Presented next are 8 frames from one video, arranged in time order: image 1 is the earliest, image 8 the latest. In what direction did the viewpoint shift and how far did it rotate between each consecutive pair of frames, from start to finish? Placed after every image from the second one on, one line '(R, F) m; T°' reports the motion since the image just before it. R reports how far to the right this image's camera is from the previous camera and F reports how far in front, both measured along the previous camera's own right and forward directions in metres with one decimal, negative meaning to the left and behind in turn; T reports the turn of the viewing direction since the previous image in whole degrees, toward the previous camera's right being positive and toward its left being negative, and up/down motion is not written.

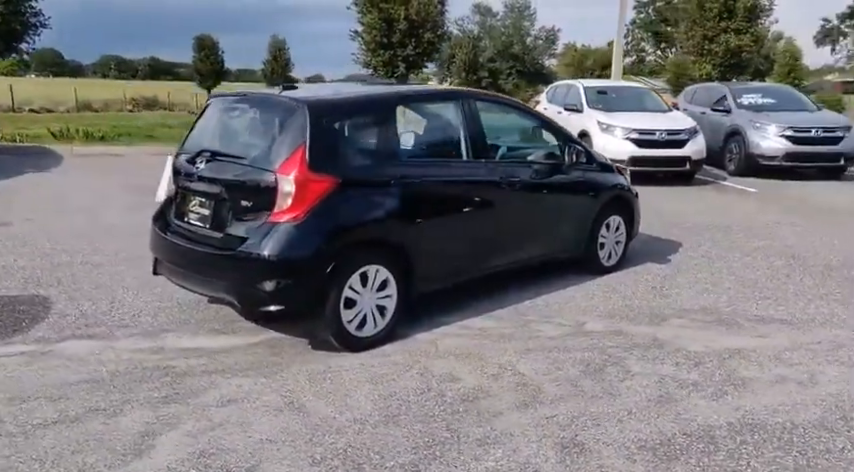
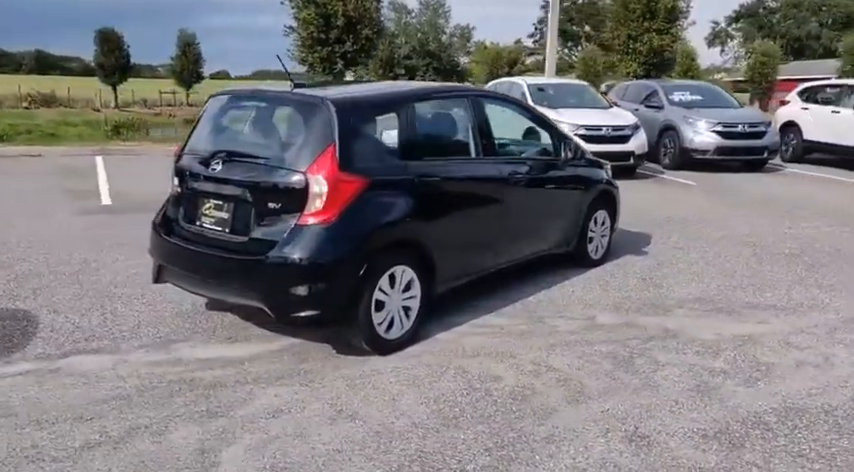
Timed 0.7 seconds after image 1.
(-0.6, +0.1) m; +6°
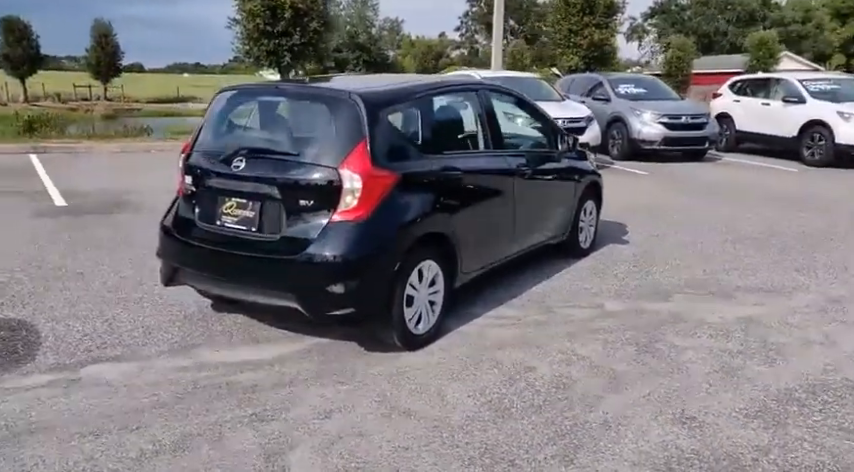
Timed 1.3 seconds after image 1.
(-0.5, 0.0) m; +5°
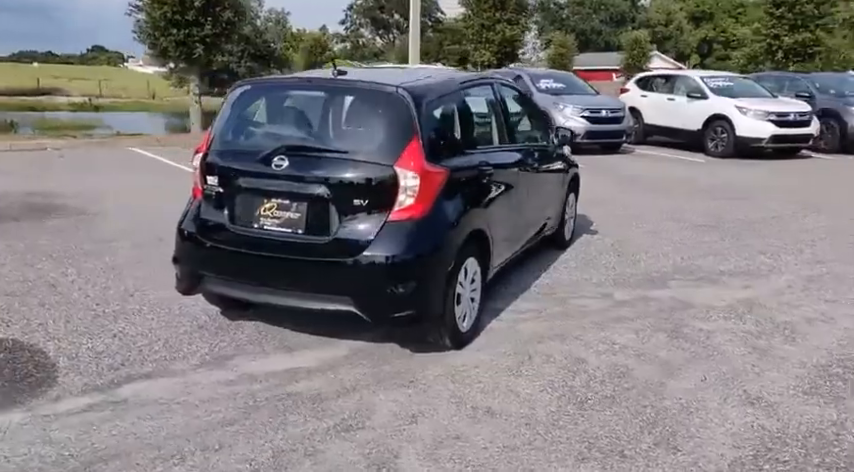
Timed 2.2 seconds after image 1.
(-0.8, +0.1) m; +9°
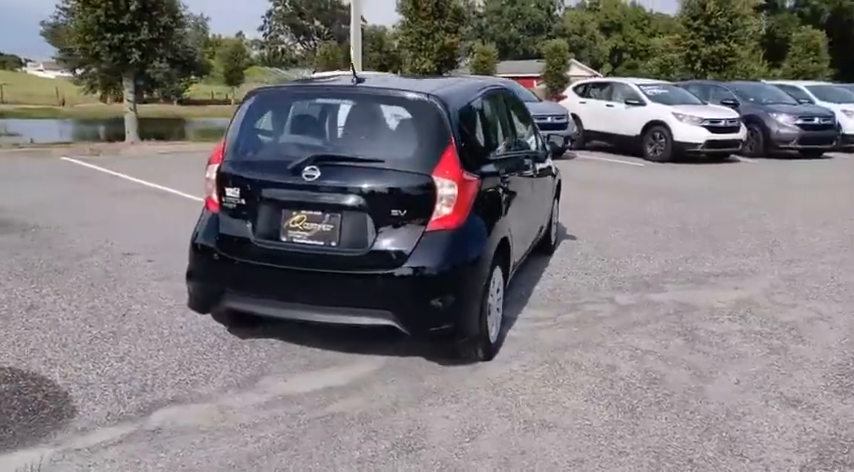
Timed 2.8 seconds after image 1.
(-0.6, +0.1) m; +6°
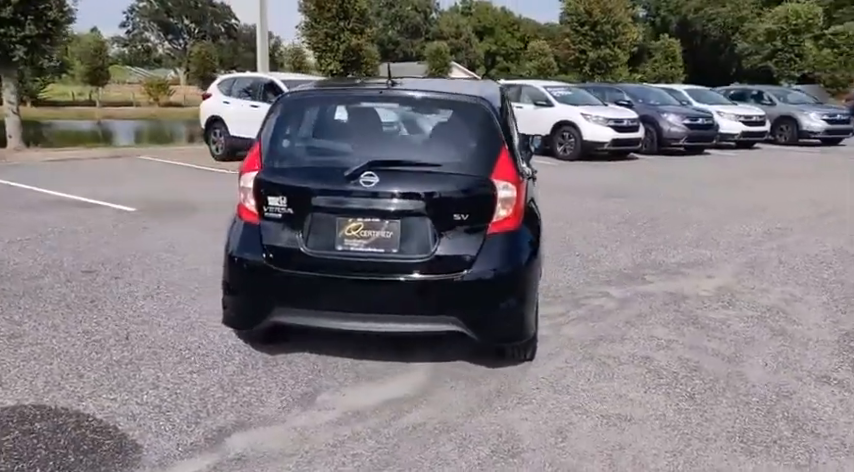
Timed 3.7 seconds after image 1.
(-0.8, +0.1) m; +9°
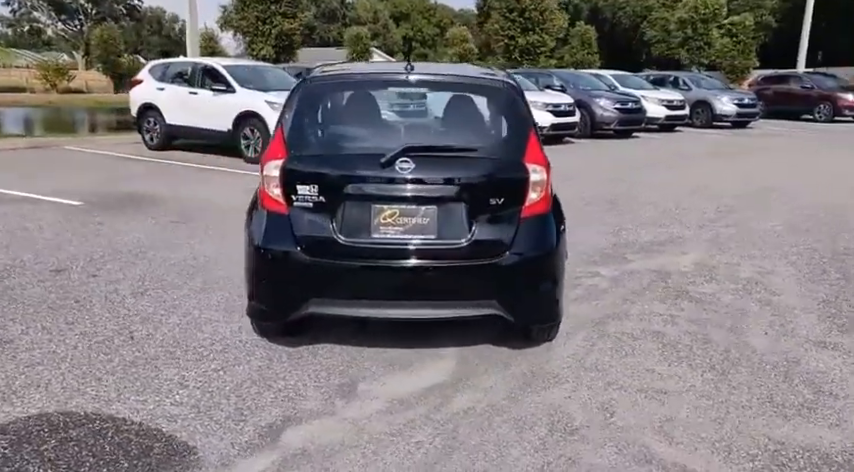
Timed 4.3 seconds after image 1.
(-0.5, 0.0) m; +6°
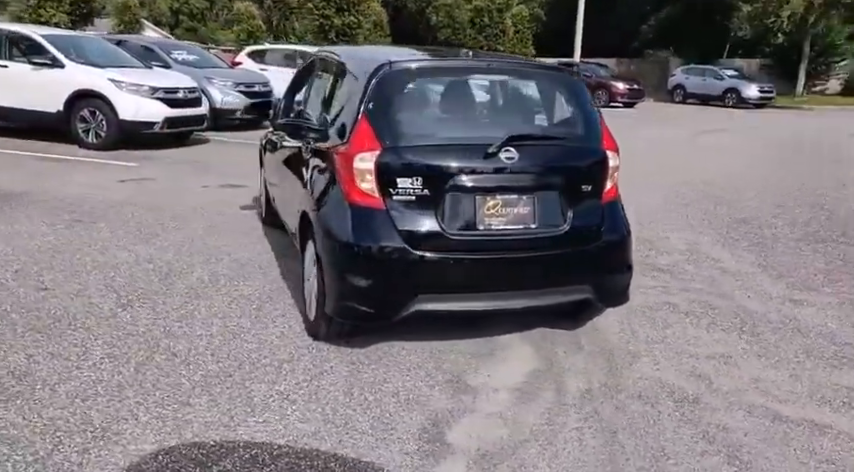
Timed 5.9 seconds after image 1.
(-1.4, +0.2) m; +16°
